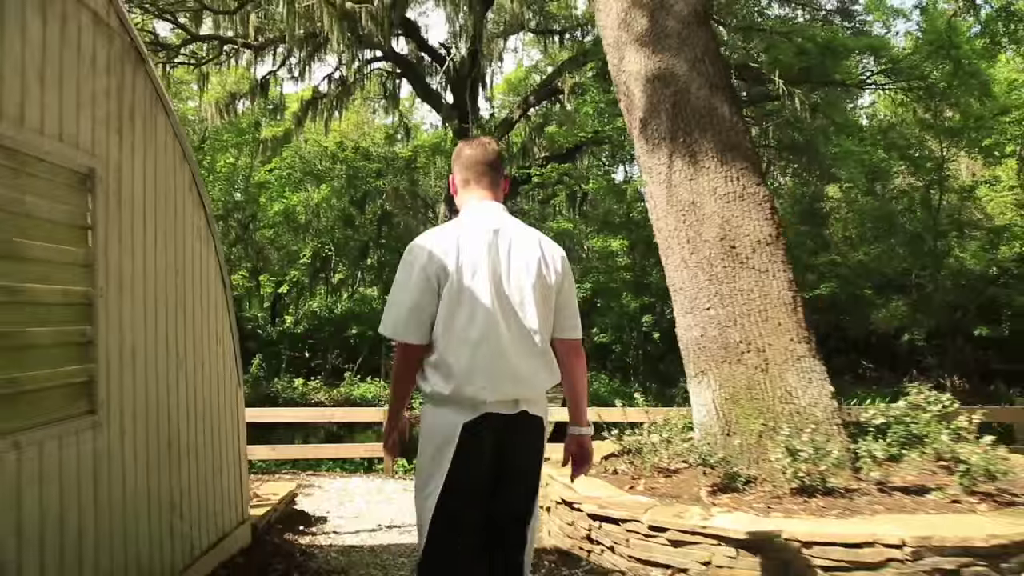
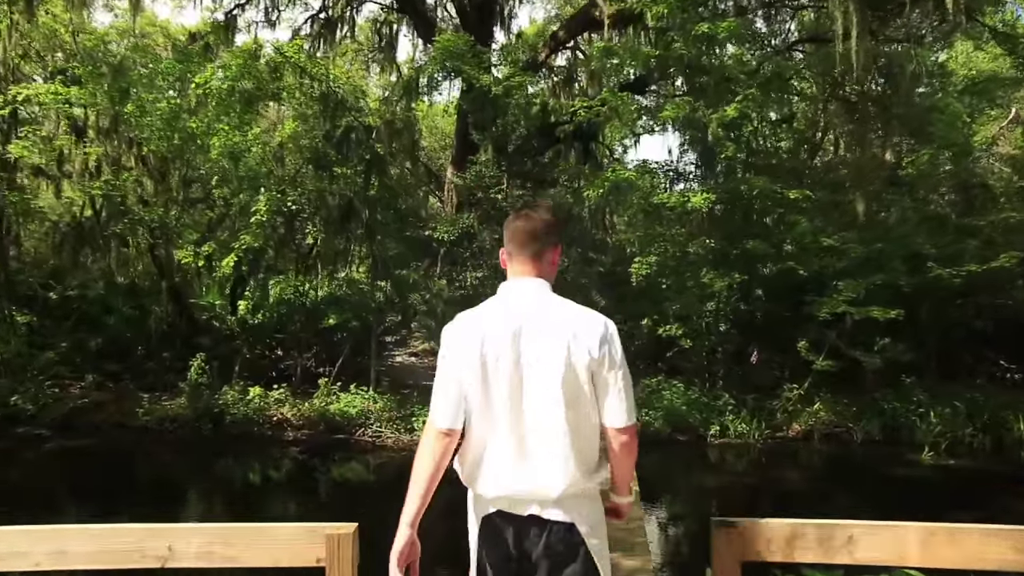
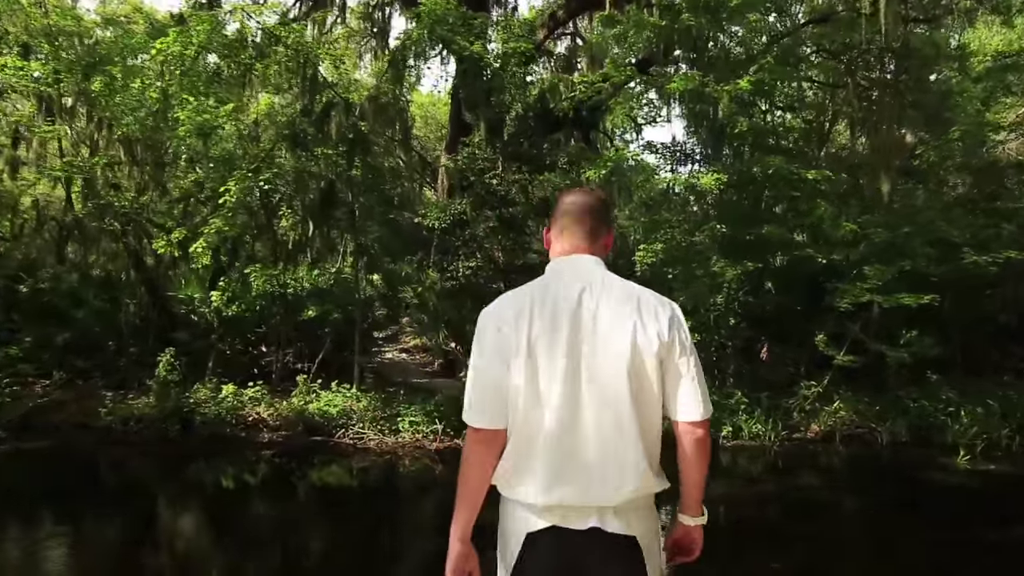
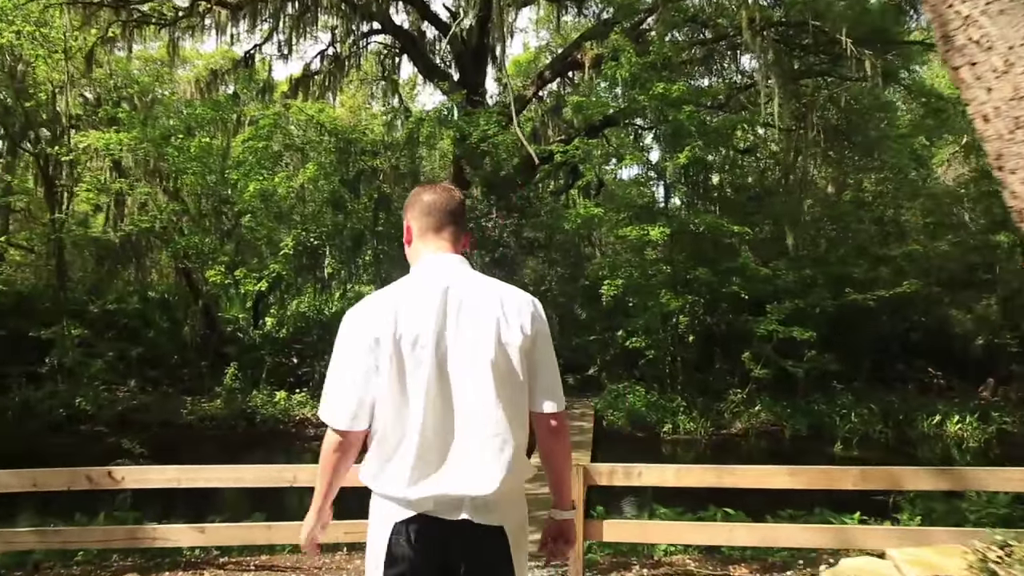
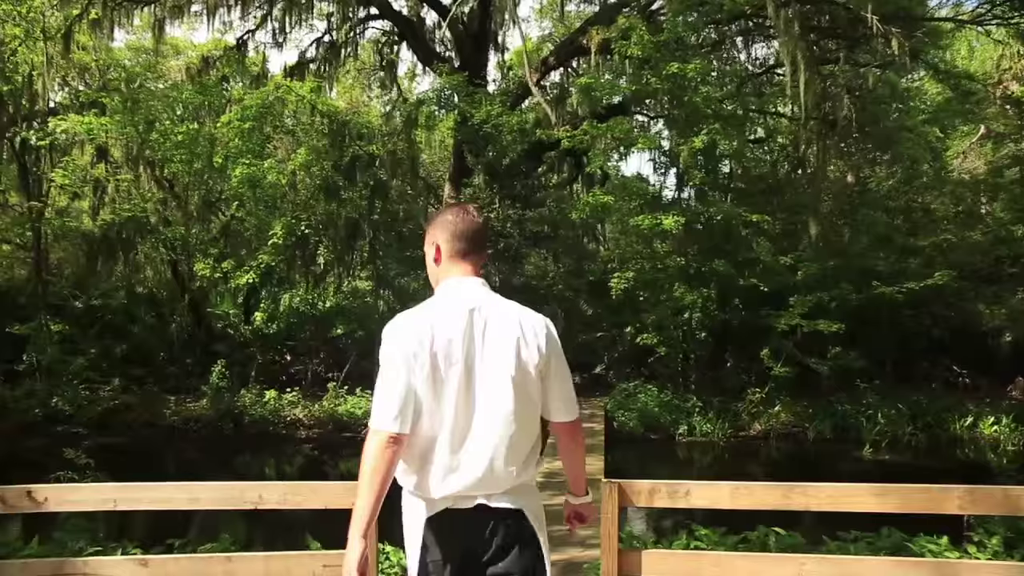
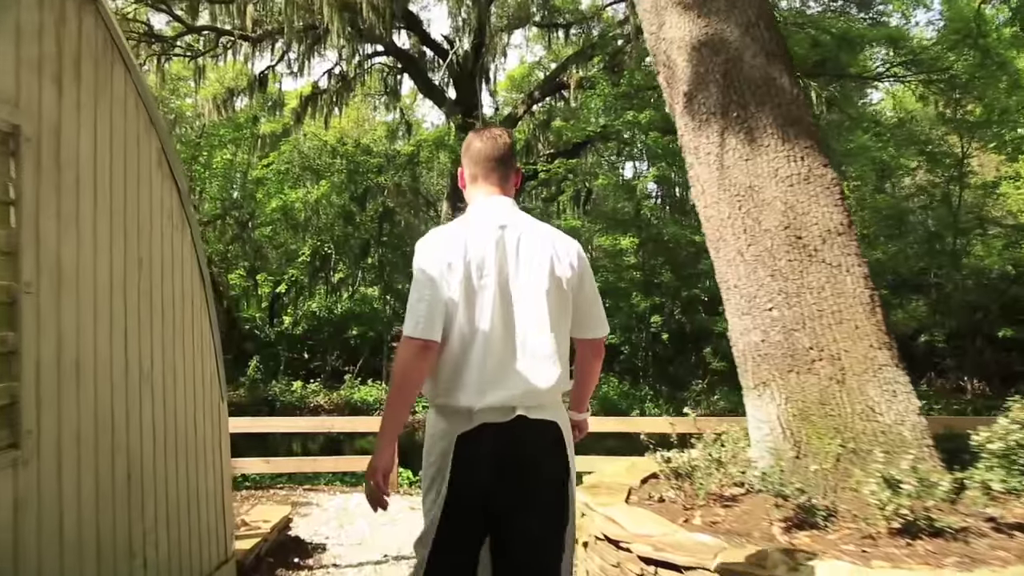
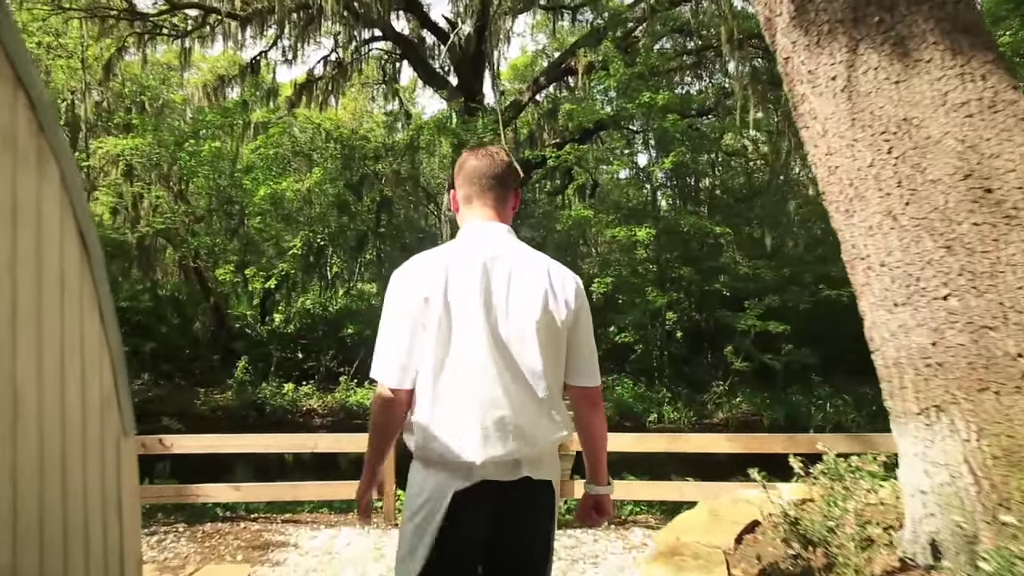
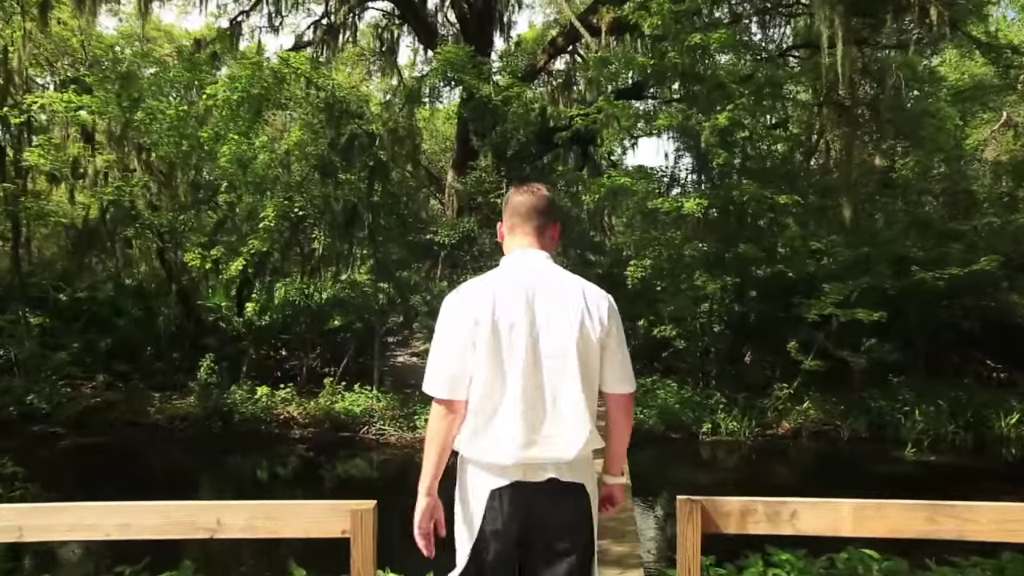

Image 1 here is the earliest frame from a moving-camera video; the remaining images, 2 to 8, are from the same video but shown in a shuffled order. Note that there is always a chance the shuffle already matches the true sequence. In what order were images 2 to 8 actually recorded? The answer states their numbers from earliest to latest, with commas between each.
6, 7, 4, 5, 8, 2, 3
